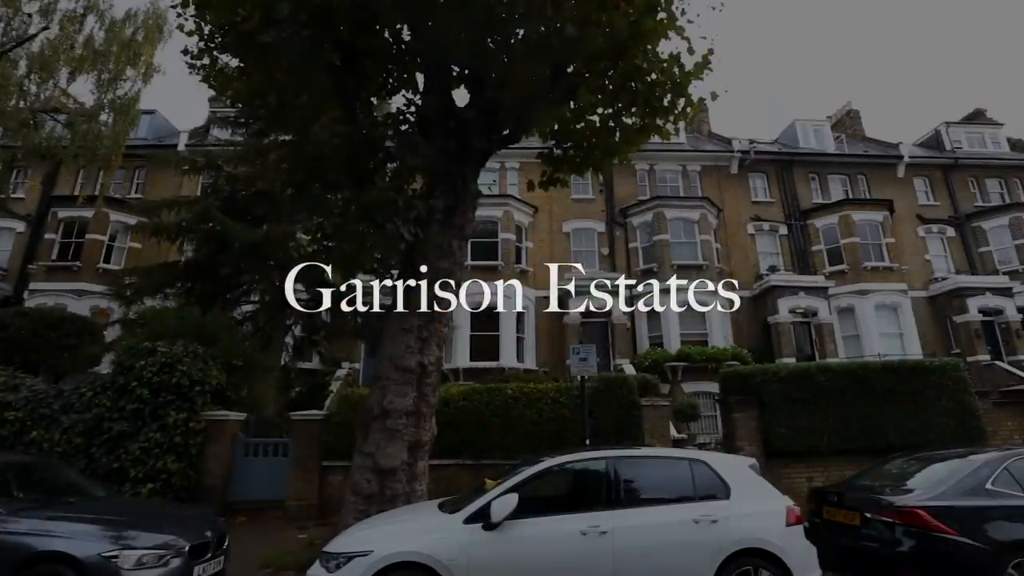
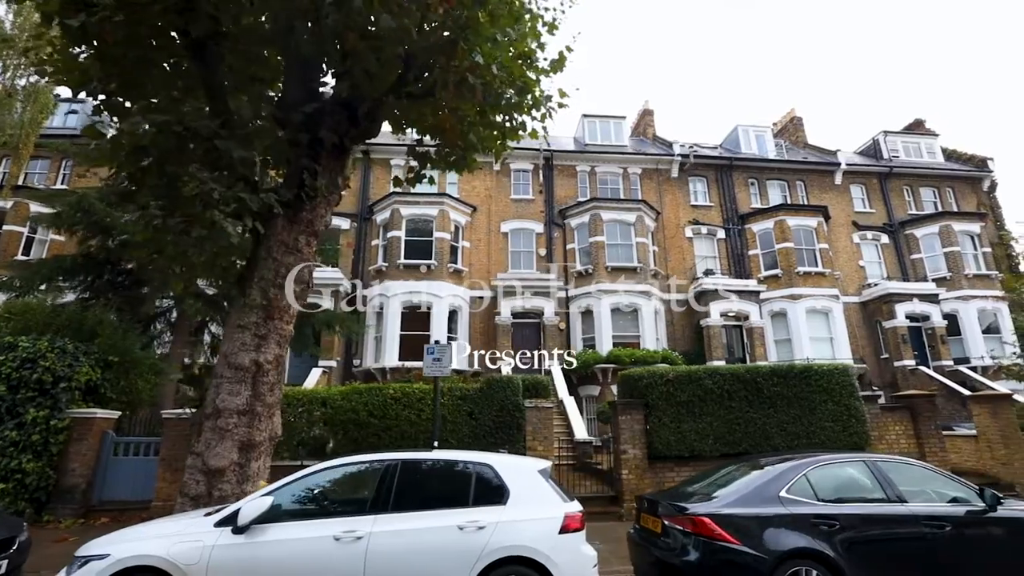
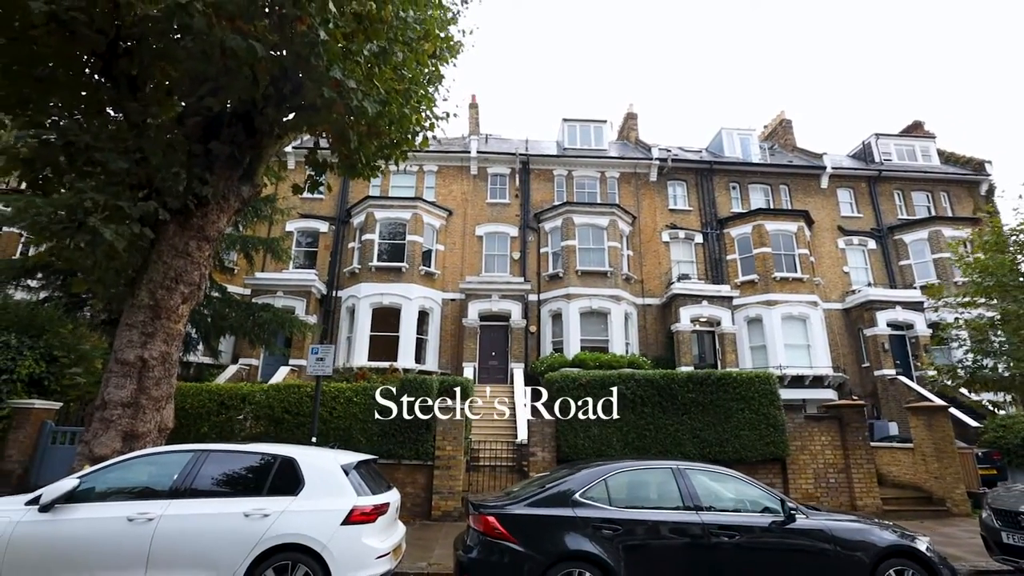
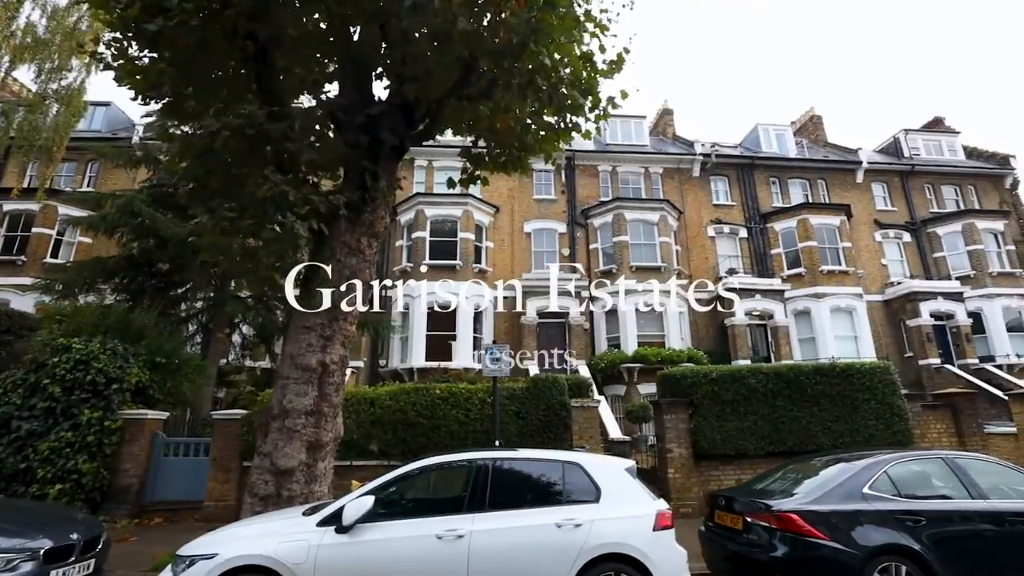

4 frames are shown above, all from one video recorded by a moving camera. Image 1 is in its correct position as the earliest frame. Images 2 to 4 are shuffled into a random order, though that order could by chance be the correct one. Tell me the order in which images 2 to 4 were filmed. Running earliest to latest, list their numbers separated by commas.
4, 2, 3
